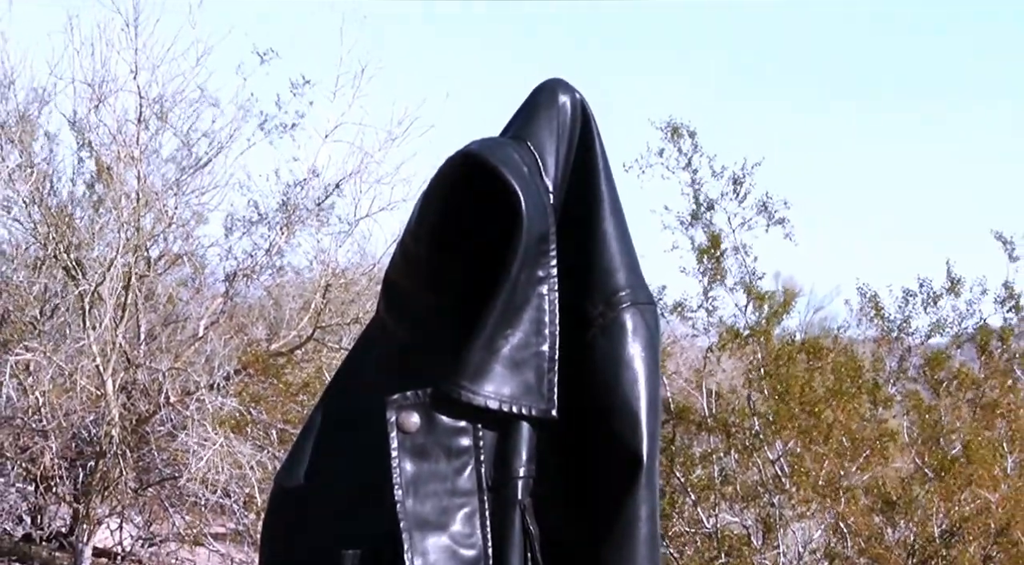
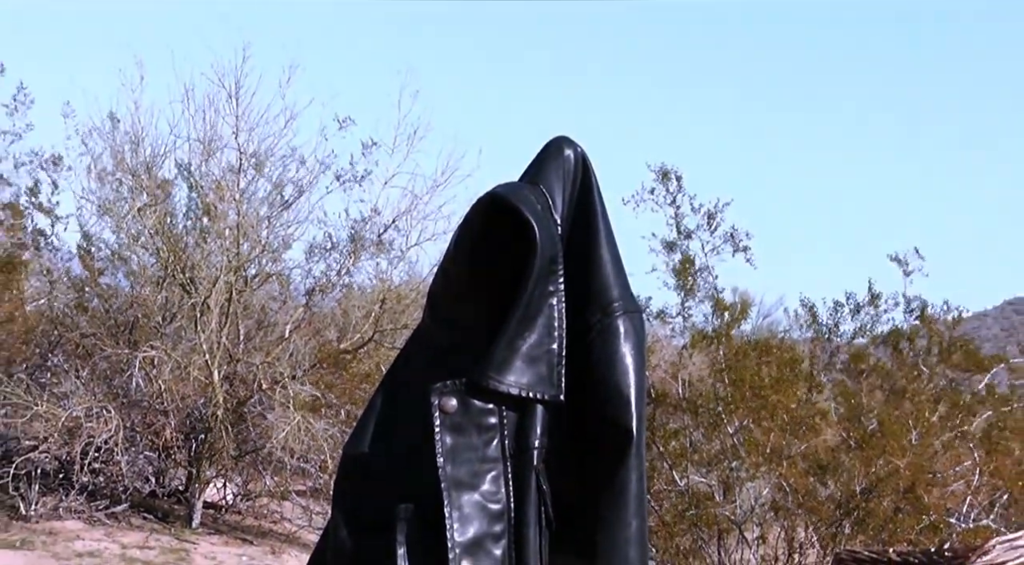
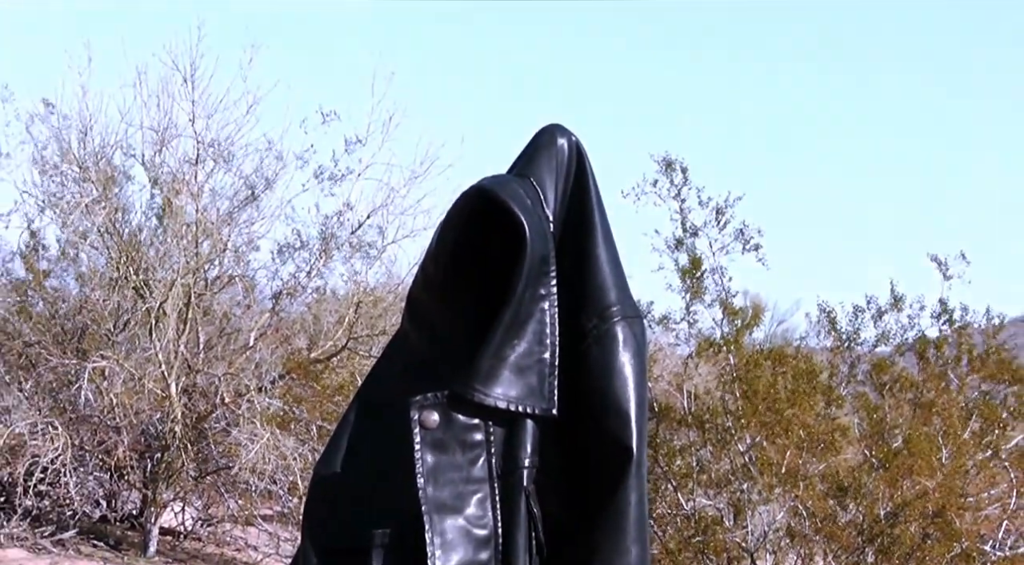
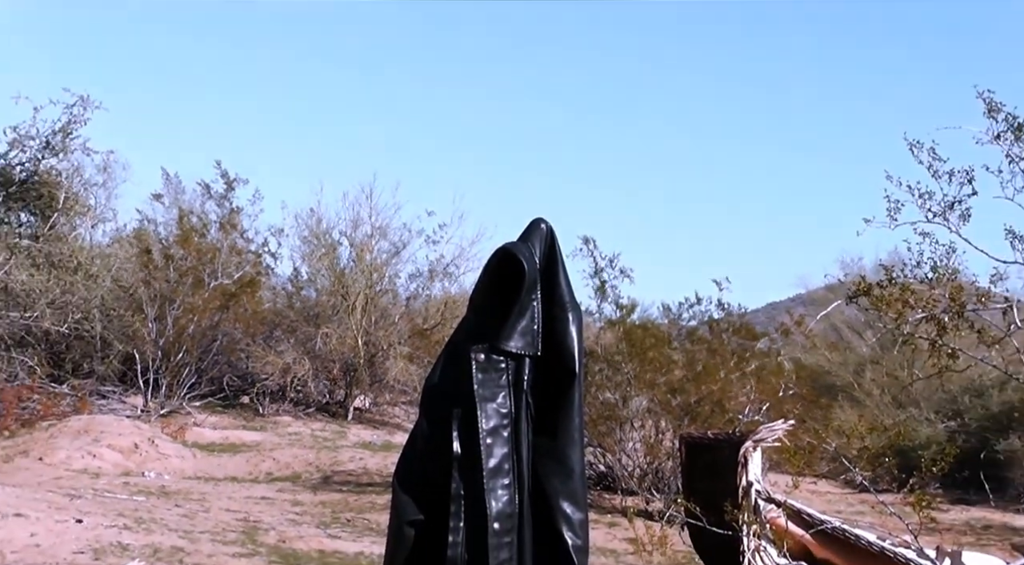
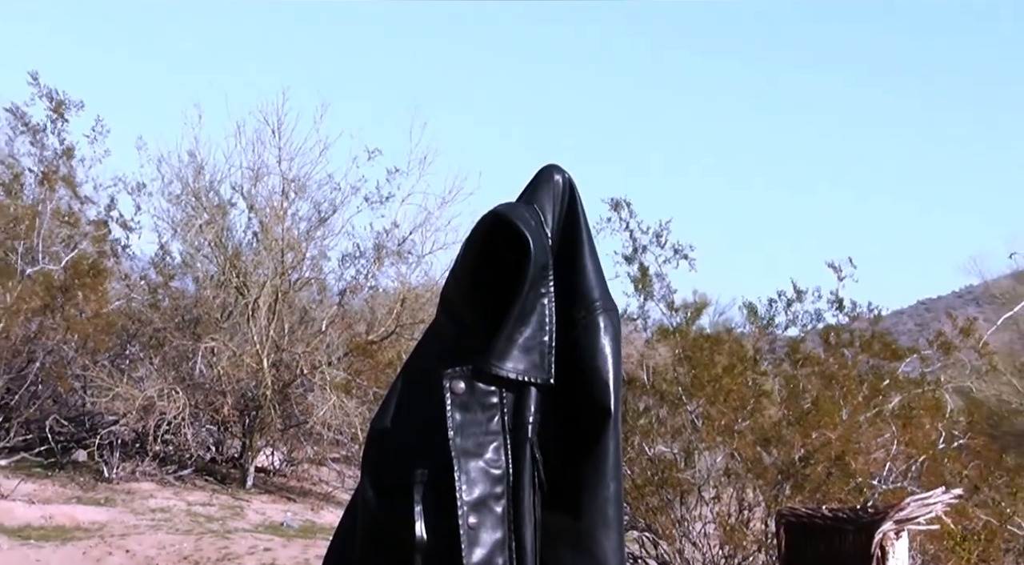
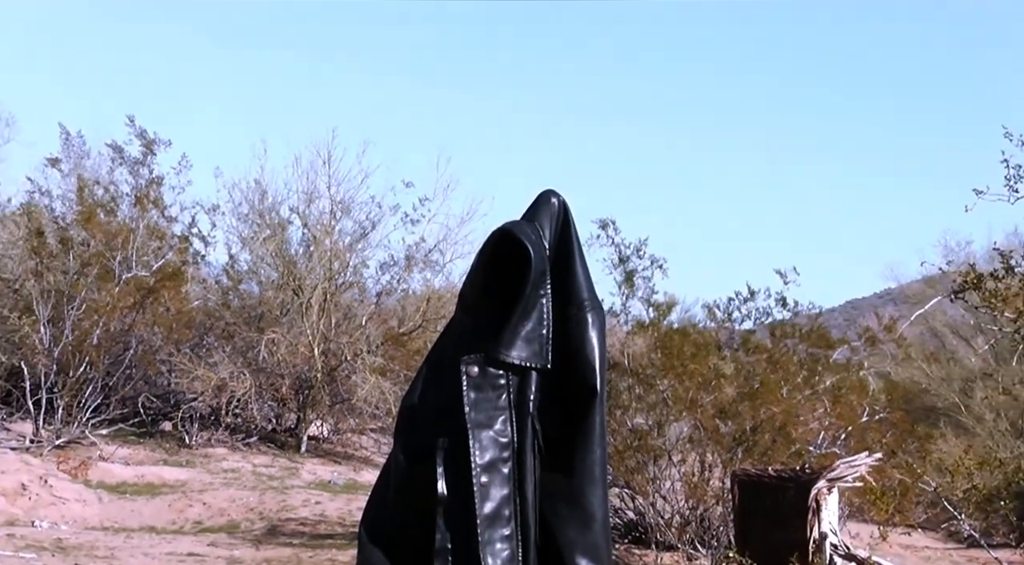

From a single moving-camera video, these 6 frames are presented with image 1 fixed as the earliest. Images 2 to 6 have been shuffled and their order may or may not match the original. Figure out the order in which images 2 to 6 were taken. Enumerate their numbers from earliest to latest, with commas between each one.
3, 2, 5, 6, 4
